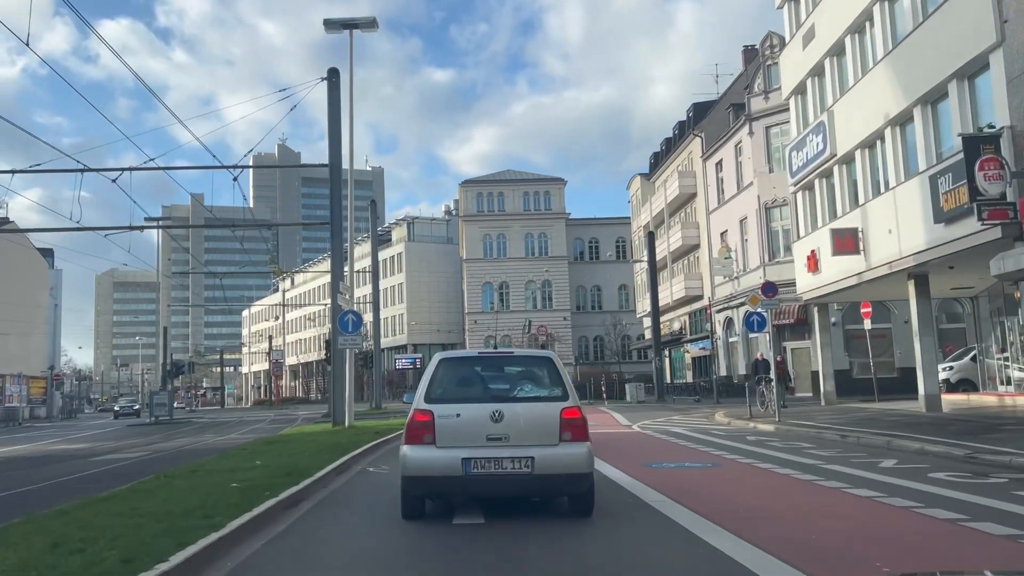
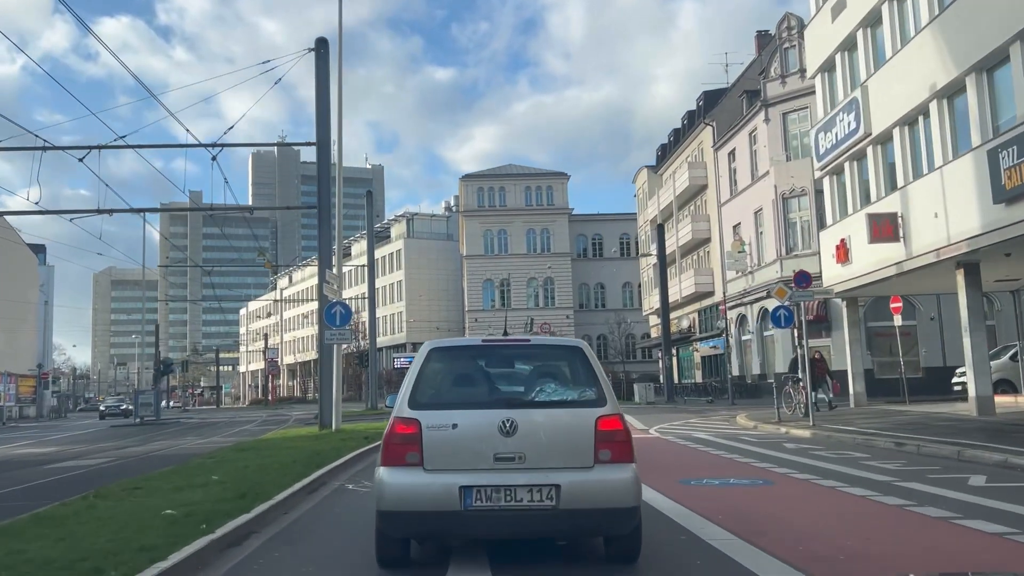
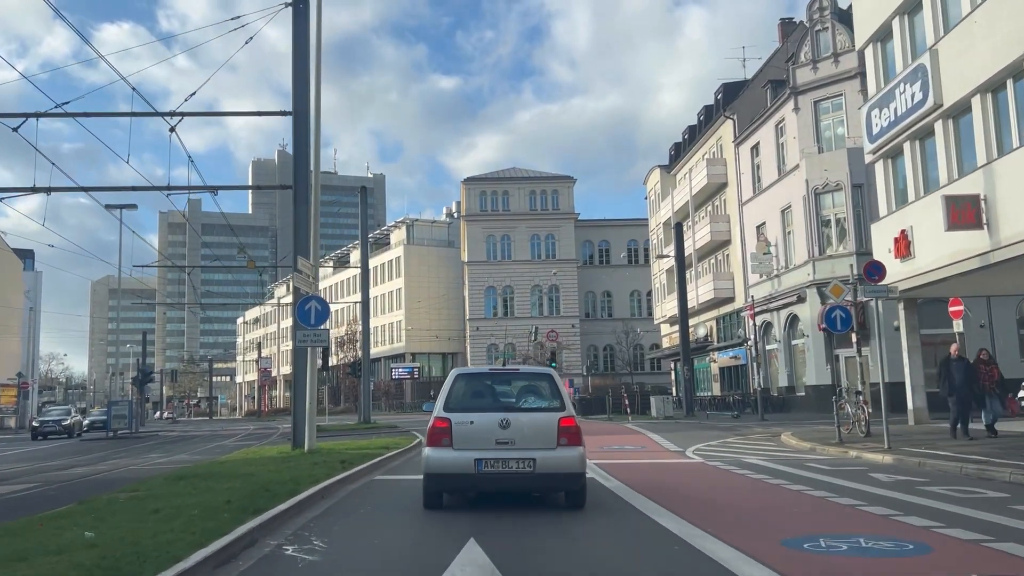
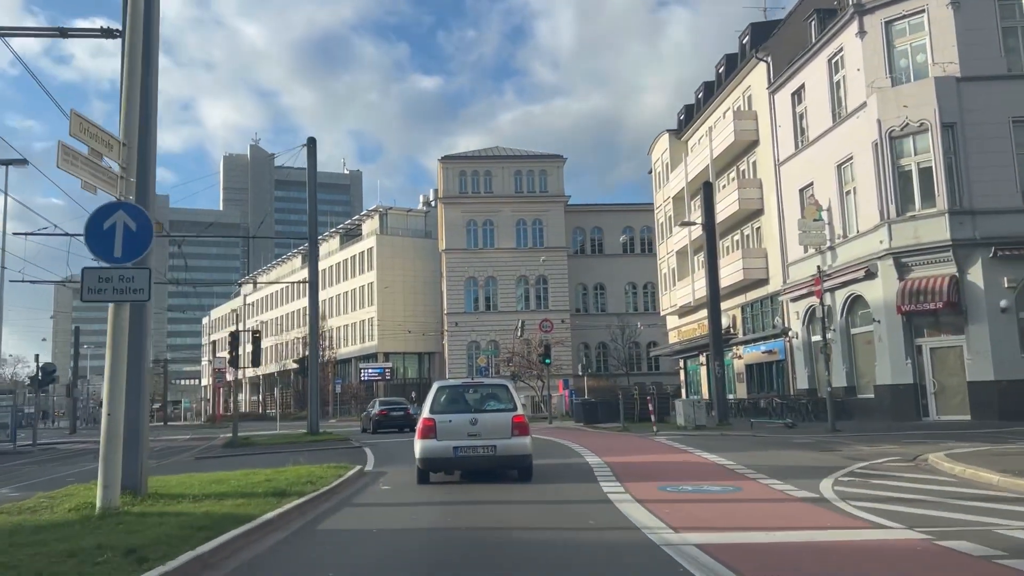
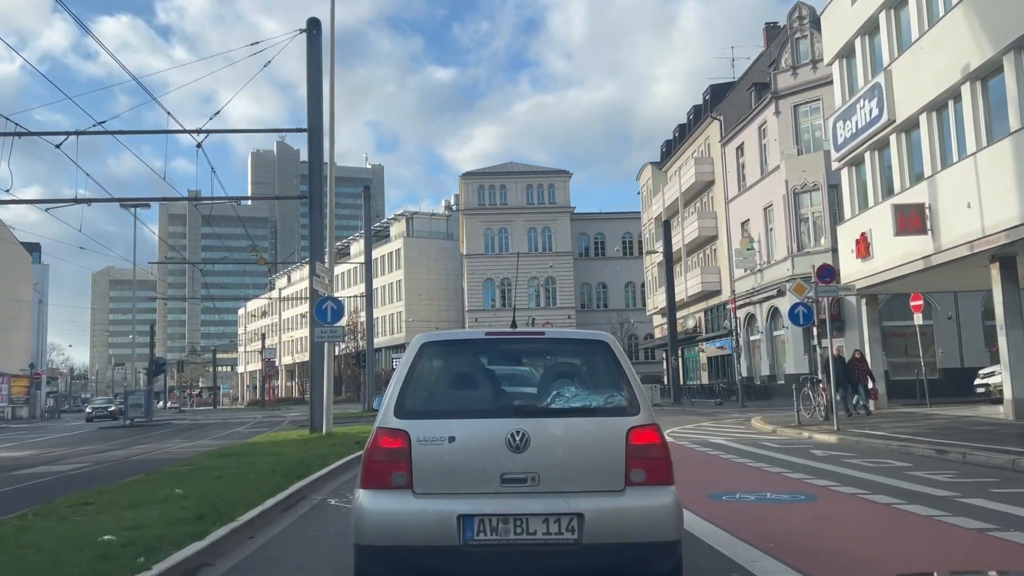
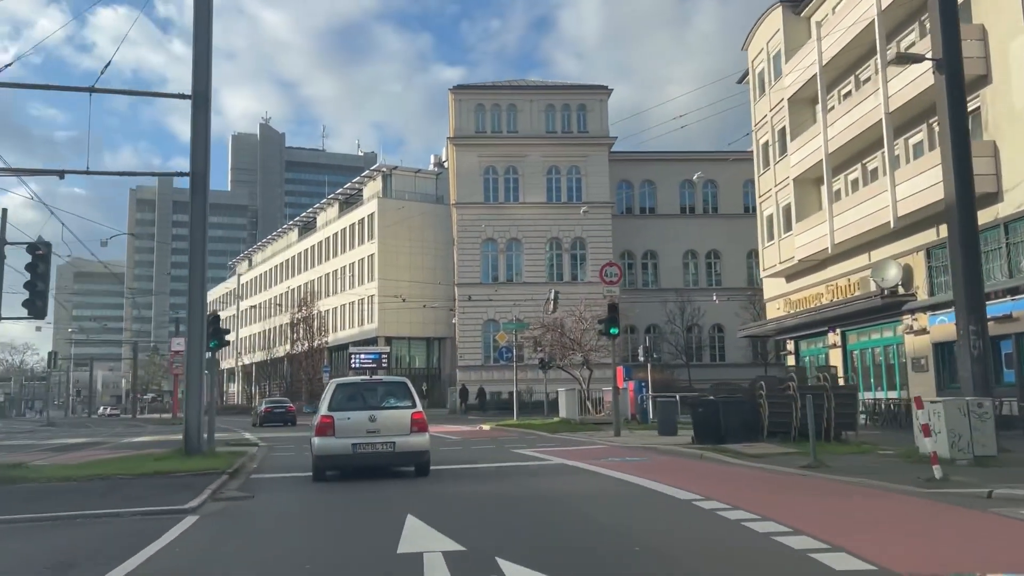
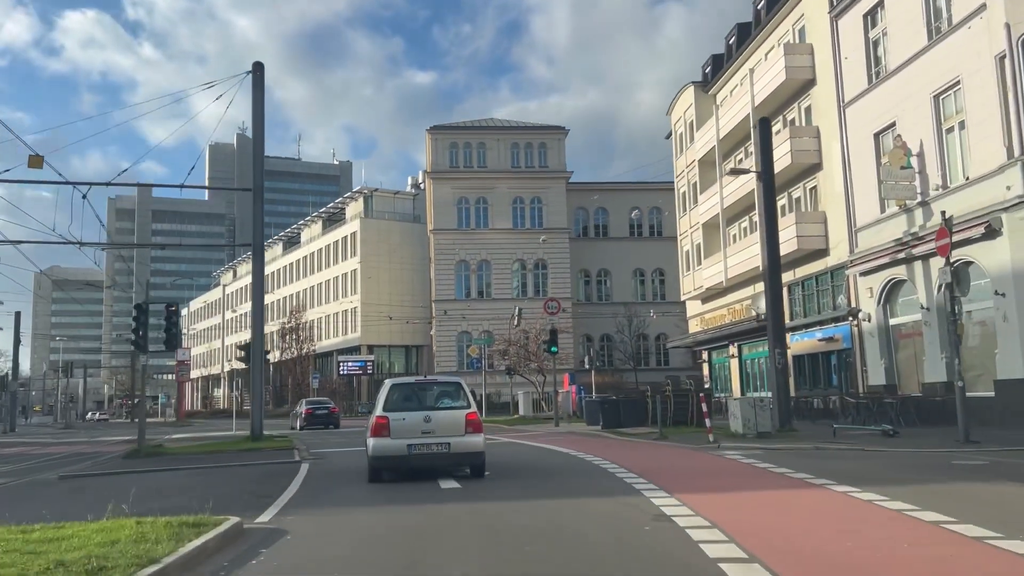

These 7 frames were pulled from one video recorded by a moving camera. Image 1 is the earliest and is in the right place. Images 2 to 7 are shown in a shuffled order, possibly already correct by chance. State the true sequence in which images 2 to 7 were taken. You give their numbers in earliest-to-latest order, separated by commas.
2, 5, 3, 4, 7, 6
